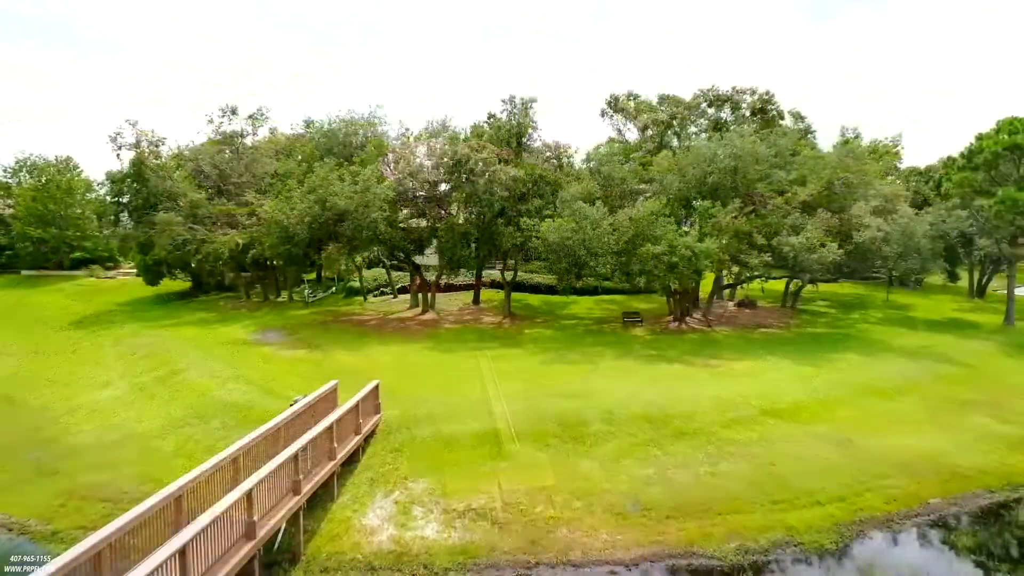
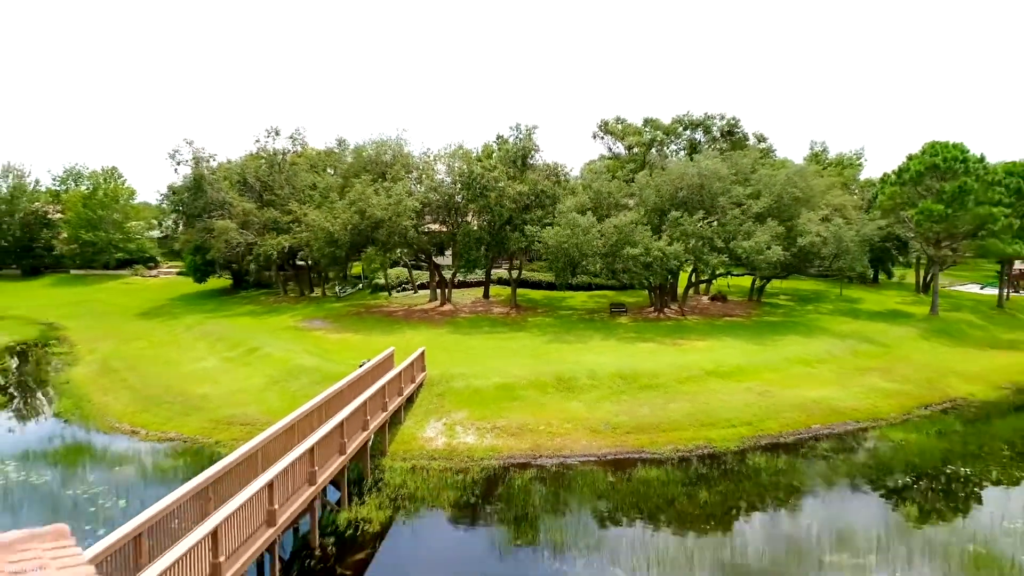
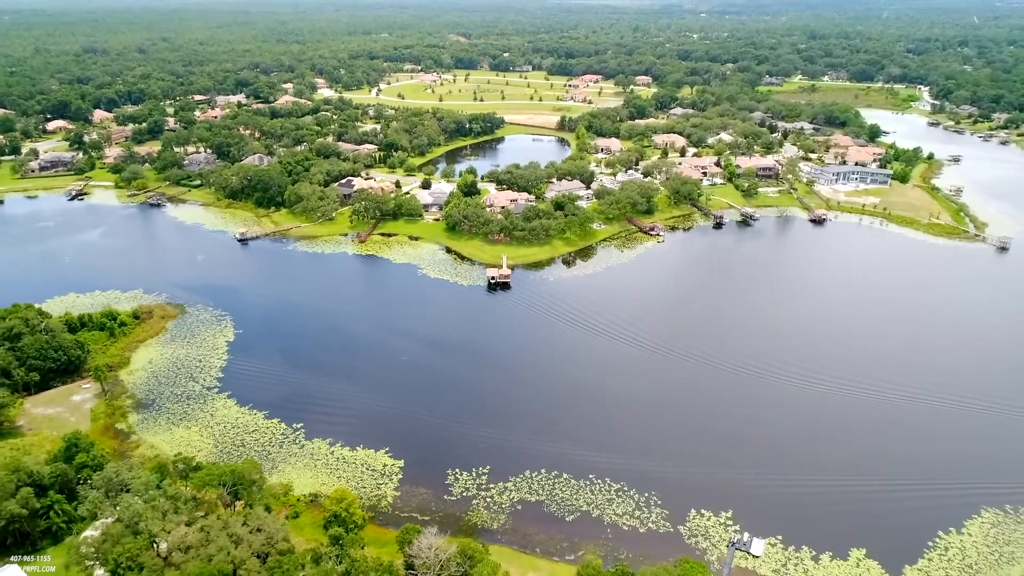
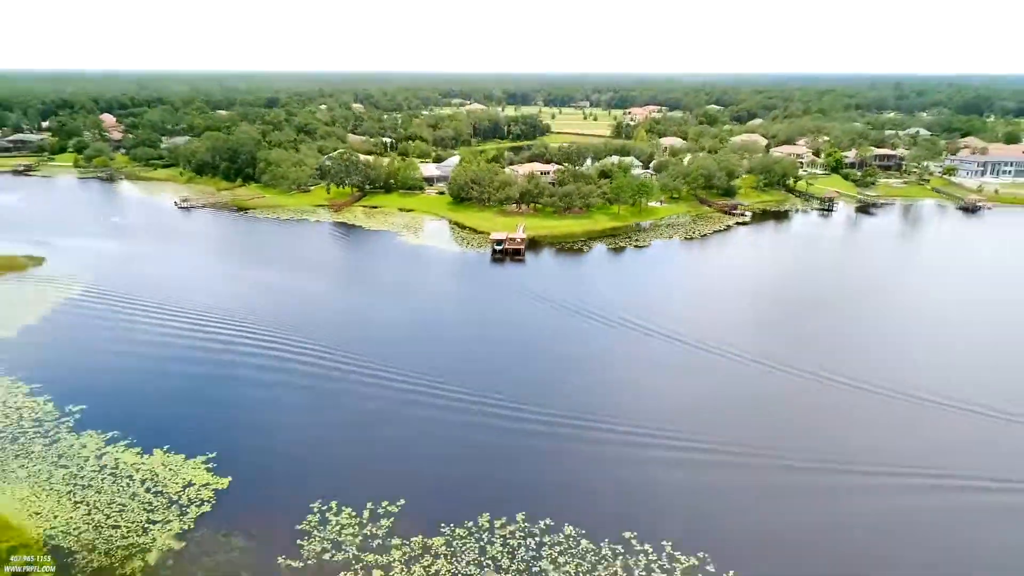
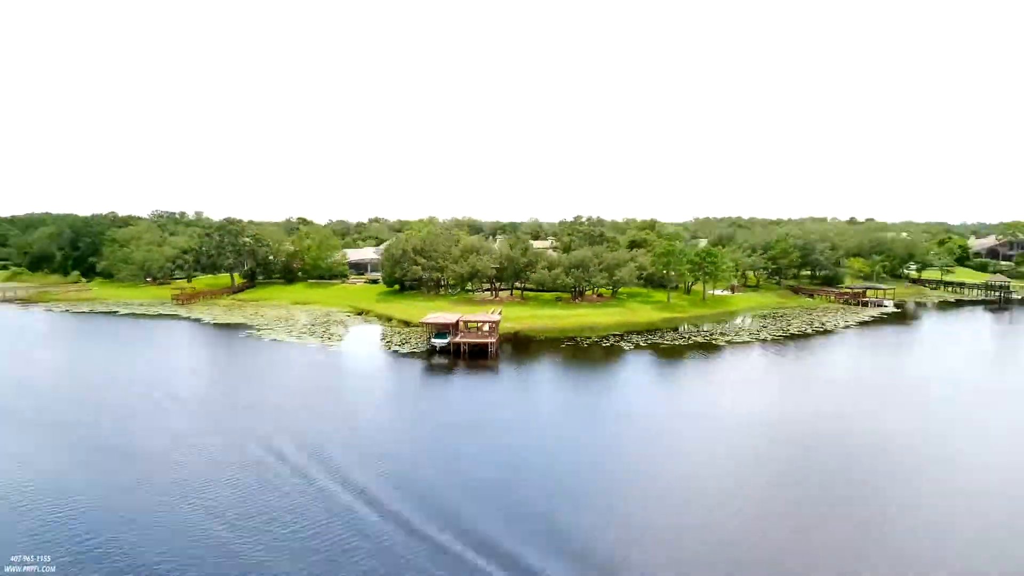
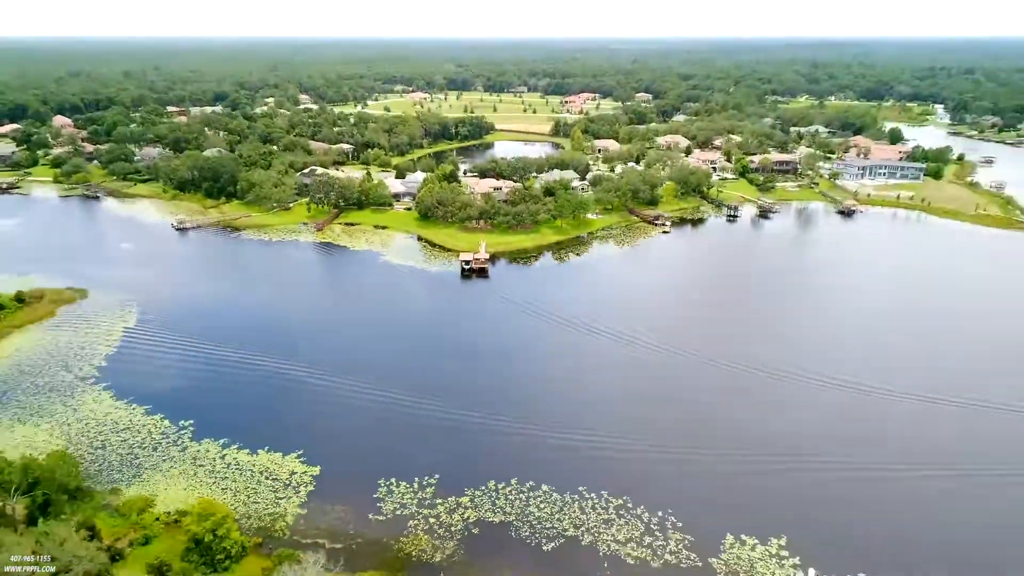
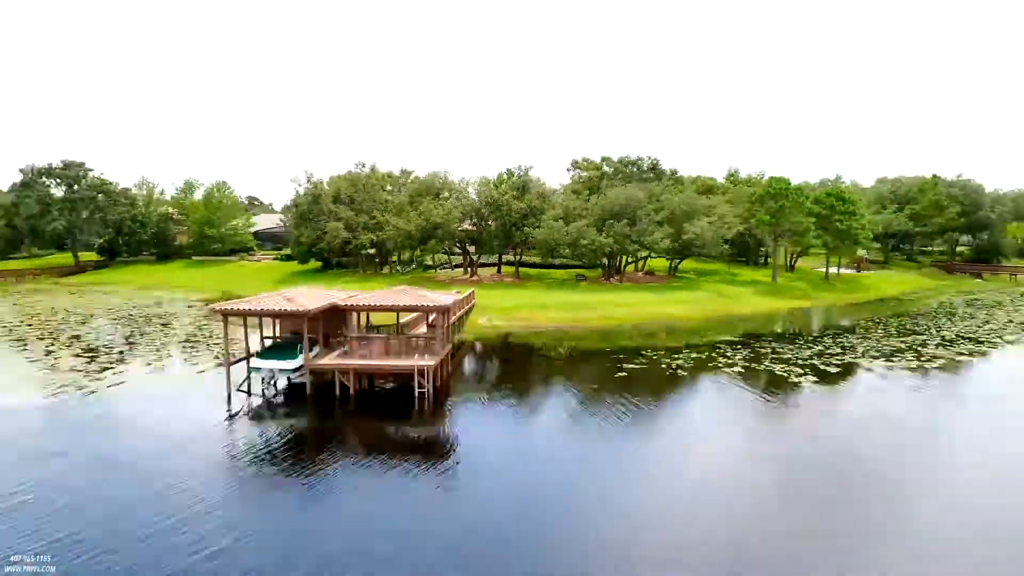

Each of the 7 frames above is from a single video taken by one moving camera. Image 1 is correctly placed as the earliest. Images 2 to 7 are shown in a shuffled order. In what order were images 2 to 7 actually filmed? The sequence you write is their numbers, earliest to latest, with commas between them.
2, 7, 5, 4, 6, 3
